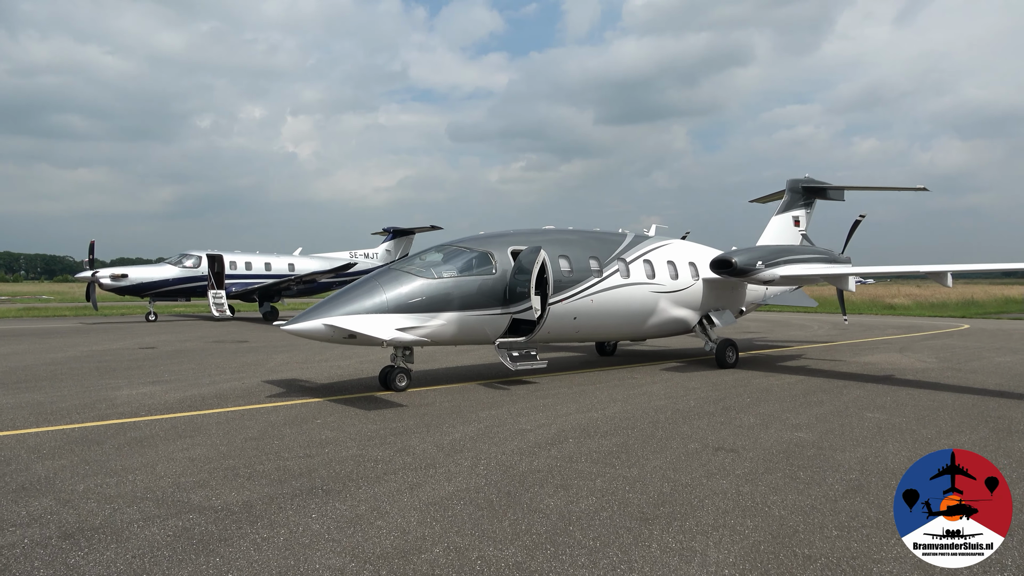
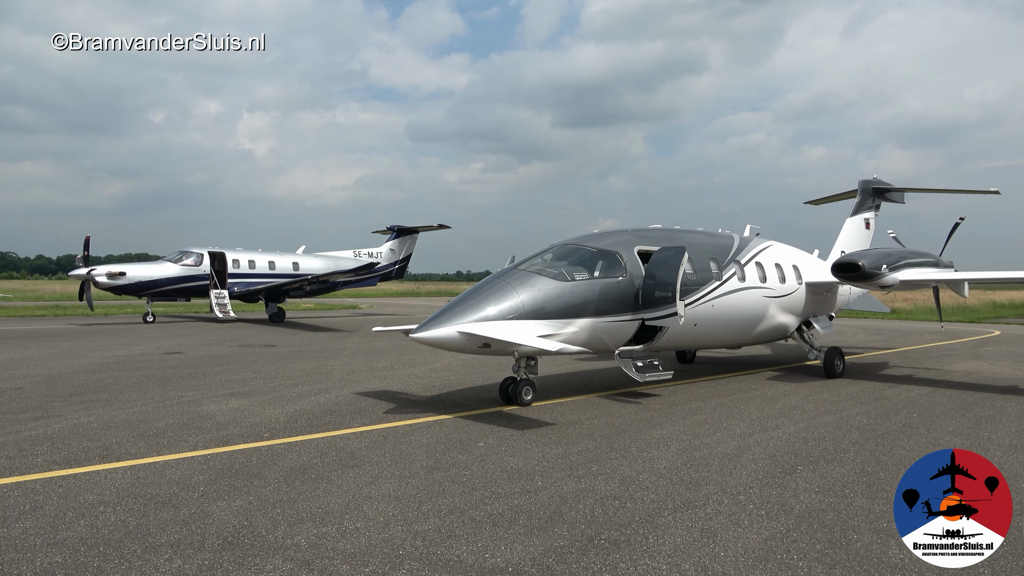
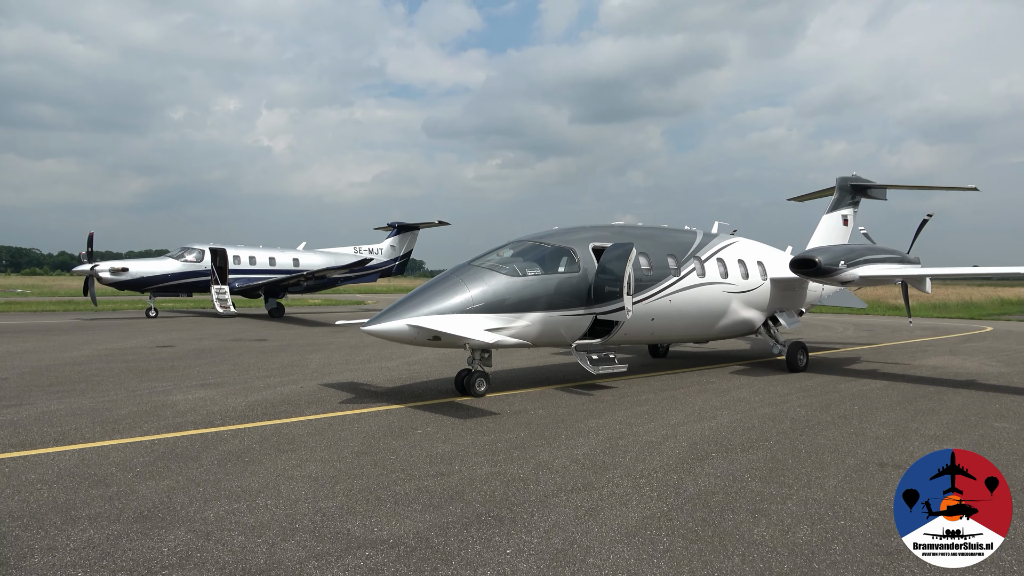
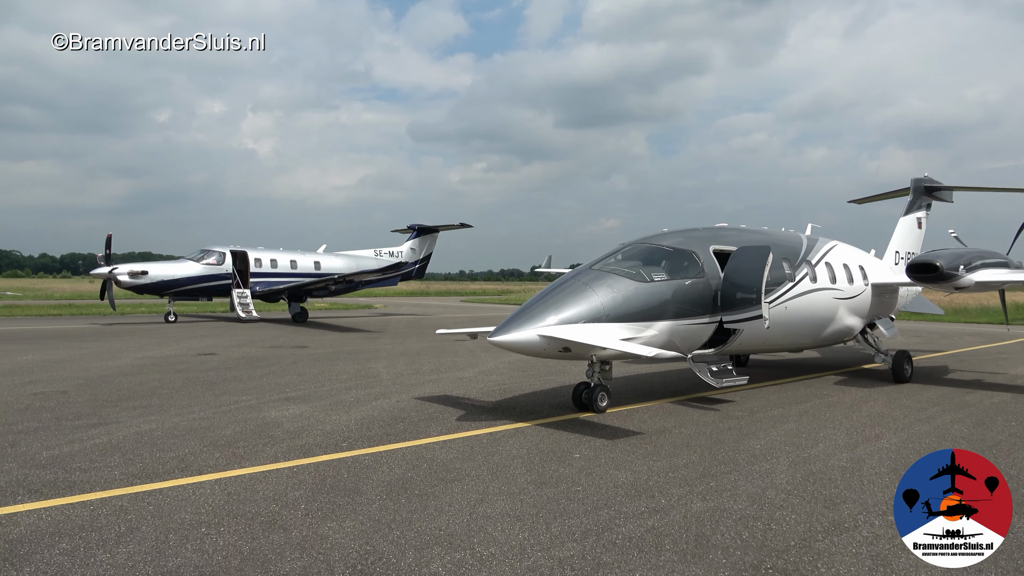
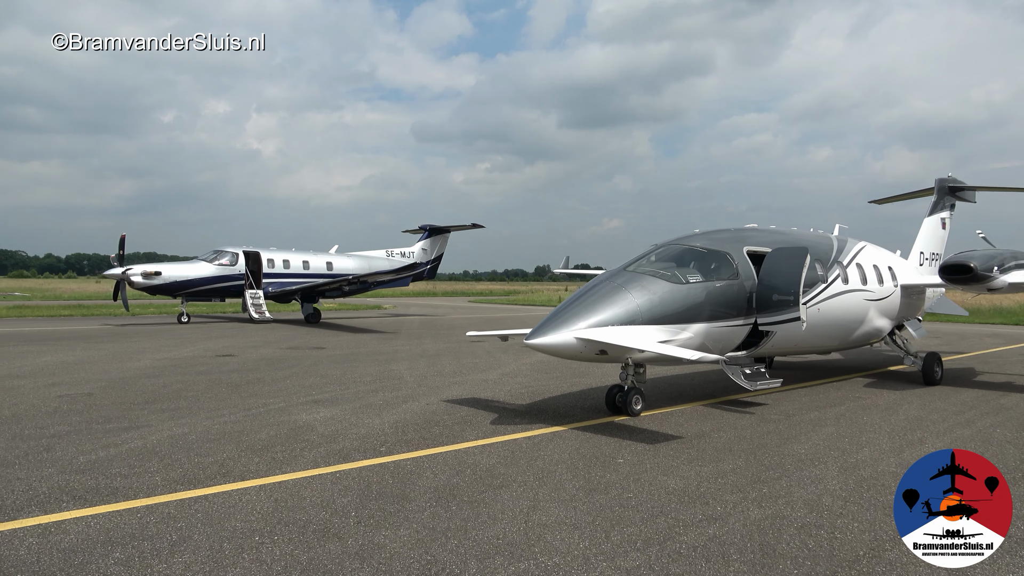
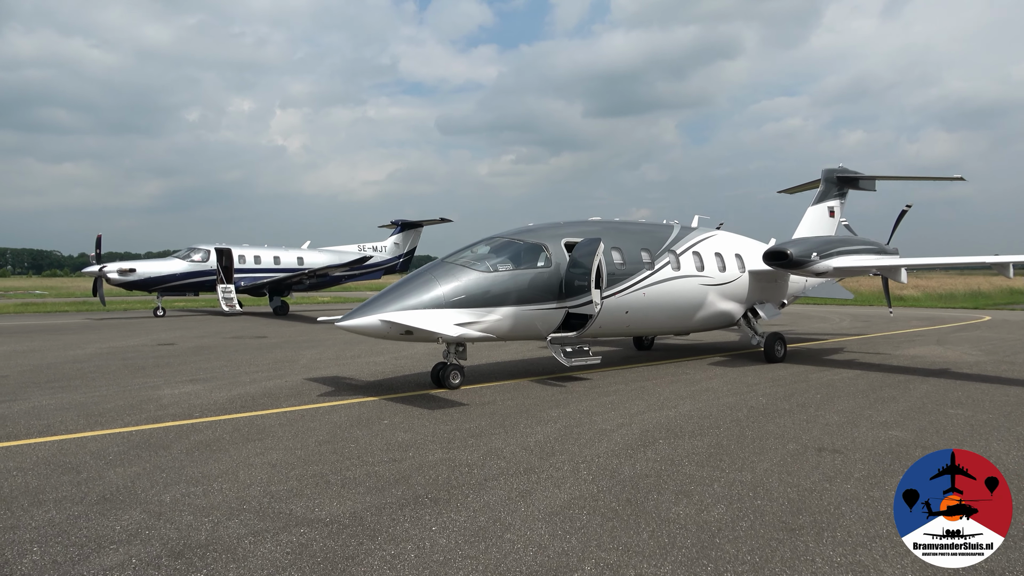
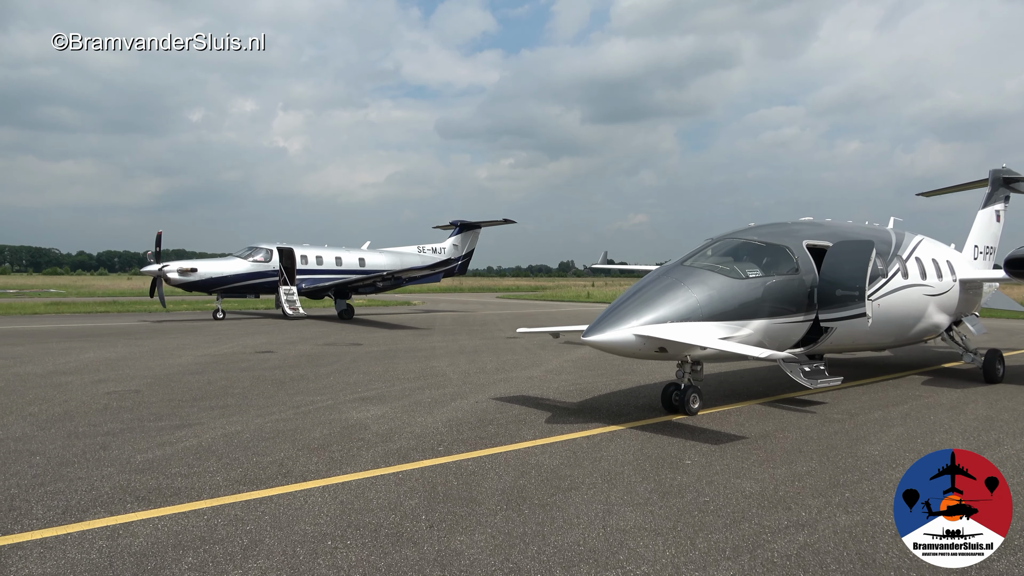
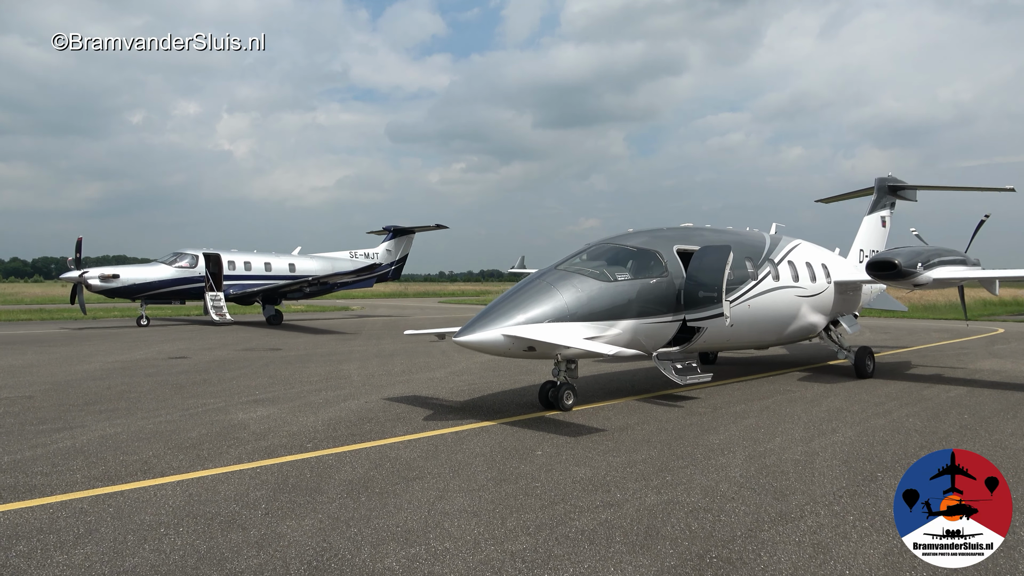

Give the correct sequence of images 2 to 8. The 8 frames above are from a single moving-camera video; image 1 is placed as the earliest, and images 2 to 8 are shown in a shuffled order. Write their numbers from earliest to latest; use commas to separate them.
6, 3, 2, 8, 4, 5, 7
